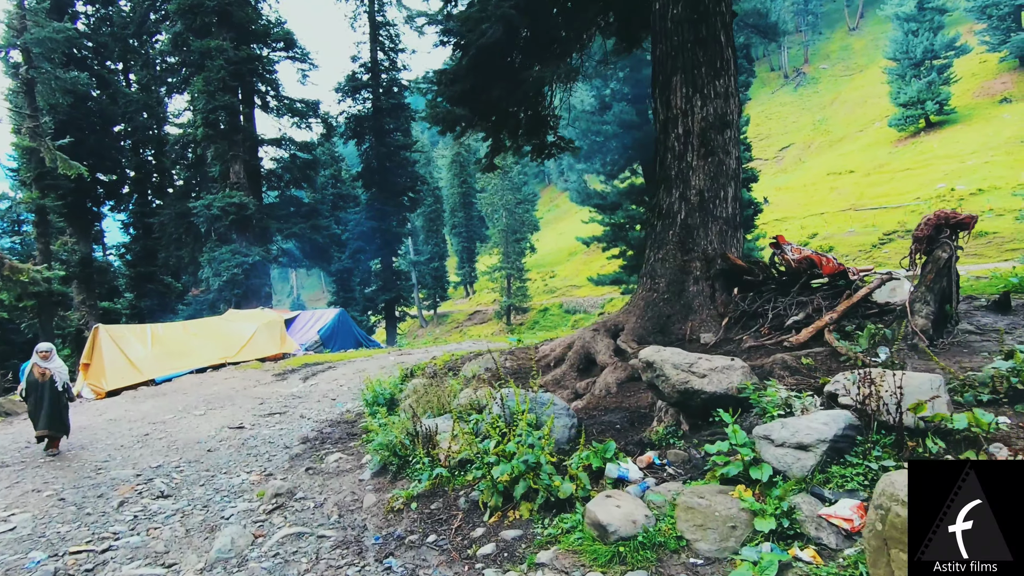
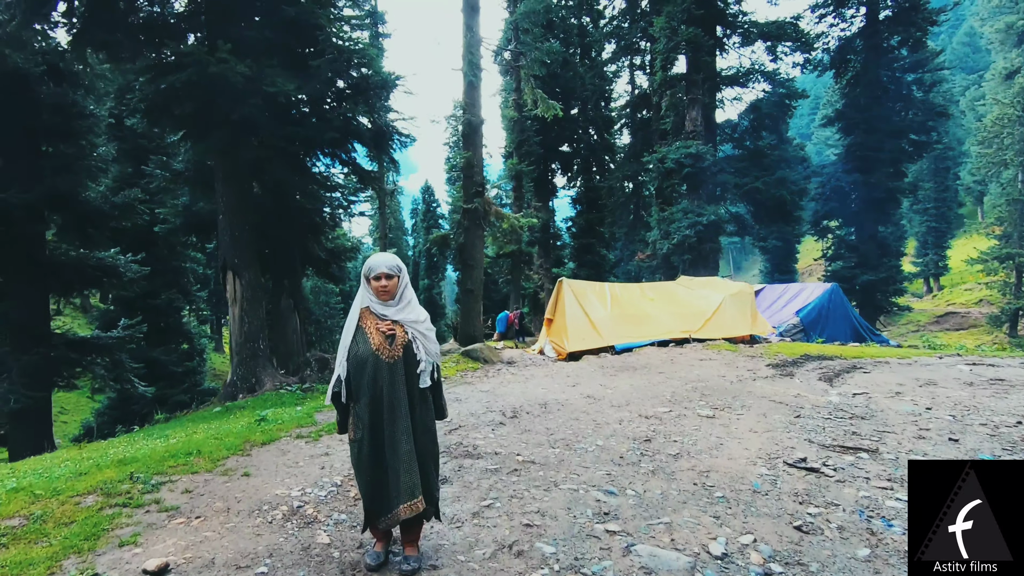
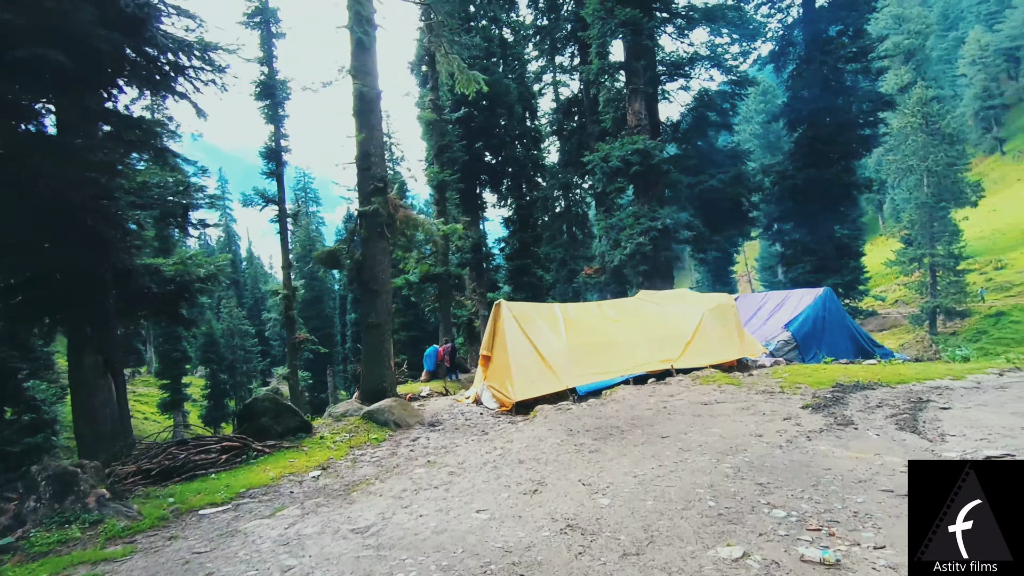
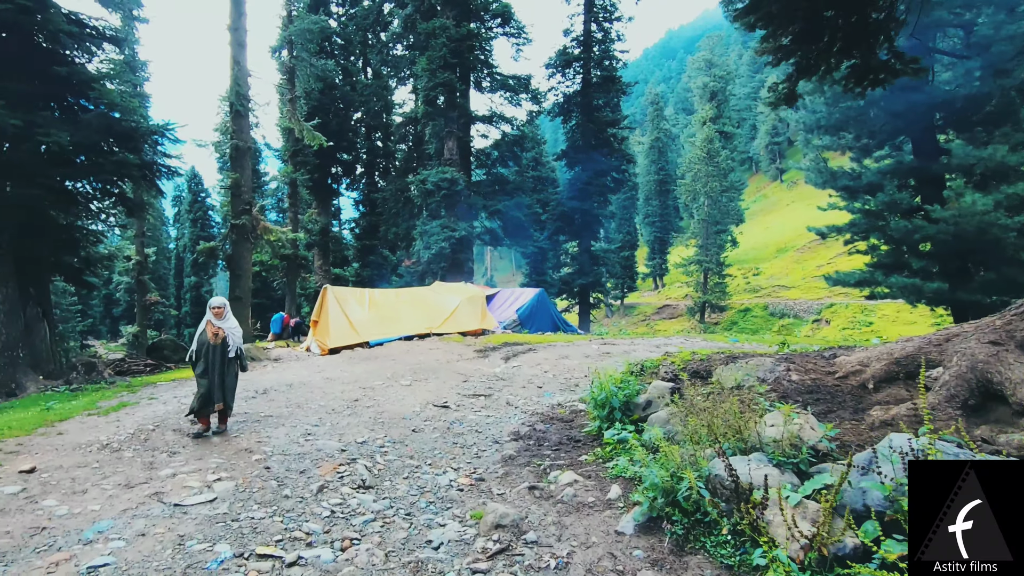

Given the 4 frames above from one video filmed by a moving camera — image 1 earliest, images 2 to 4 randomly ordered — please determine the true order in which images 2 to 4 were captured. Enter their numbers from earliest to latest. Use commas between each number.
4, 2, 3
